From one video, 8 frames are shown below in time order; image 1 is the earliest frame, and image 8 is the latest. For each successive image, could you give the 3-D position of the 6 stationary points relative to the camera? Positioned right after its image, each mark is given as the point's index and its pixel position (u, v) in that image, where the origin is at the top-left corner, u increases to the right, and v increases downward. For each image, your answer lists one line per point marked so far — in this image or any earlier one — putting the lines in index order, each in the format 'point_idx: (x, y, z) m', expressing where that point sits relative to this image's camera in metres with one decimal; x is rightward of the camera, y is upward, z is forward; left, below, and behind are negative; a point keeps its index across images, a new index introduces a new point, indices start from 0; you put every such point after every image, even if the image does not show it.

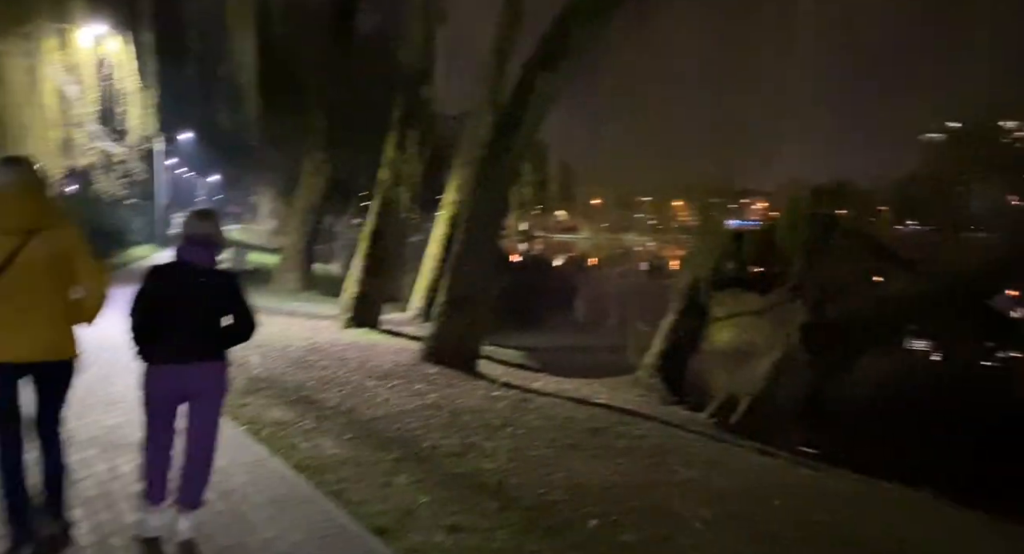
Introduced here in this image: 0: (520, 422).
0: (-0.1, -1.6, +10.6) m
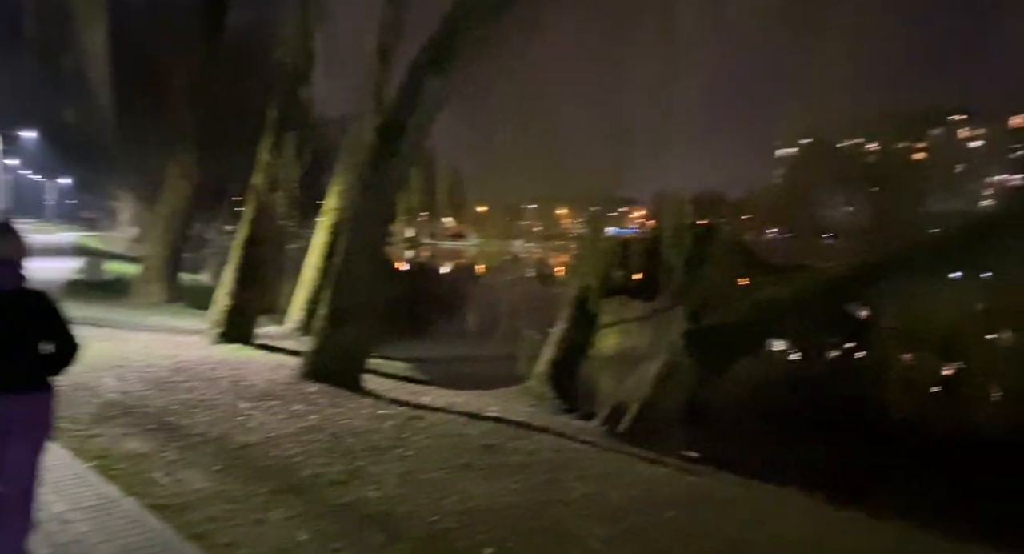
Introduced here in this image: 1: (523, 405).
0: (-0.9, -1.6, +8.3) m
1: (+0.1, -1.7, +11.8) m
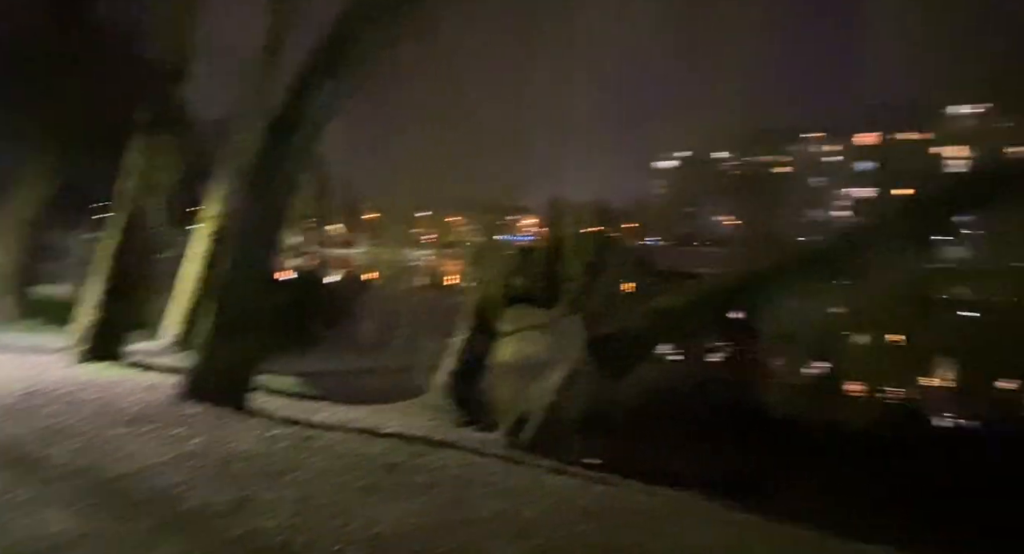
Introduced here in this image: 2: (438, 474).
0: (-1.8, -1.6, +7.8) m
1: (-1.2, -1.8, +11.4) m
2: (-0.6, -1.7, +7.7) m
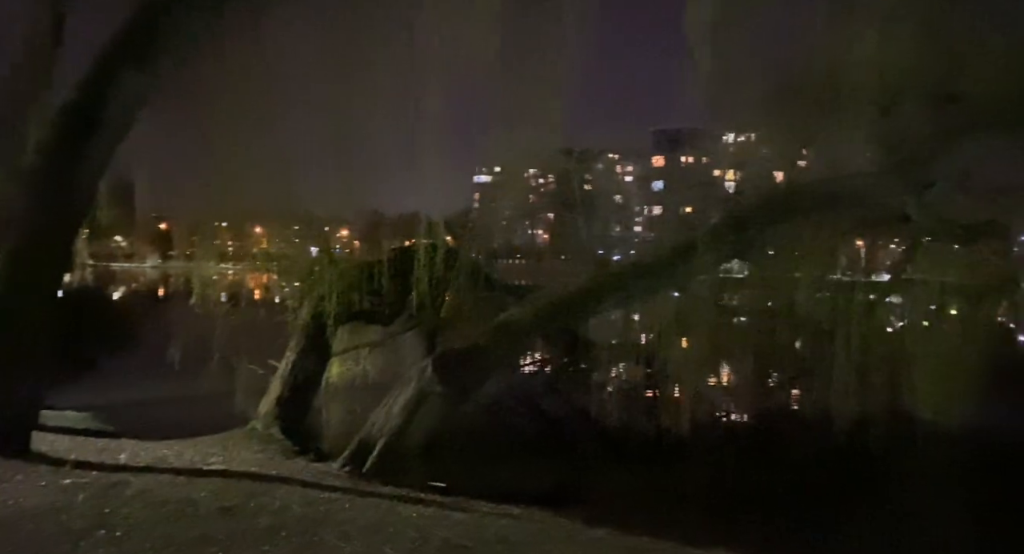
0: (-2.9, -1.7, +6.4) m
1: (-3.0, -2.0, +10.1) m
2: (-1.7, -1.8, +6.6) m
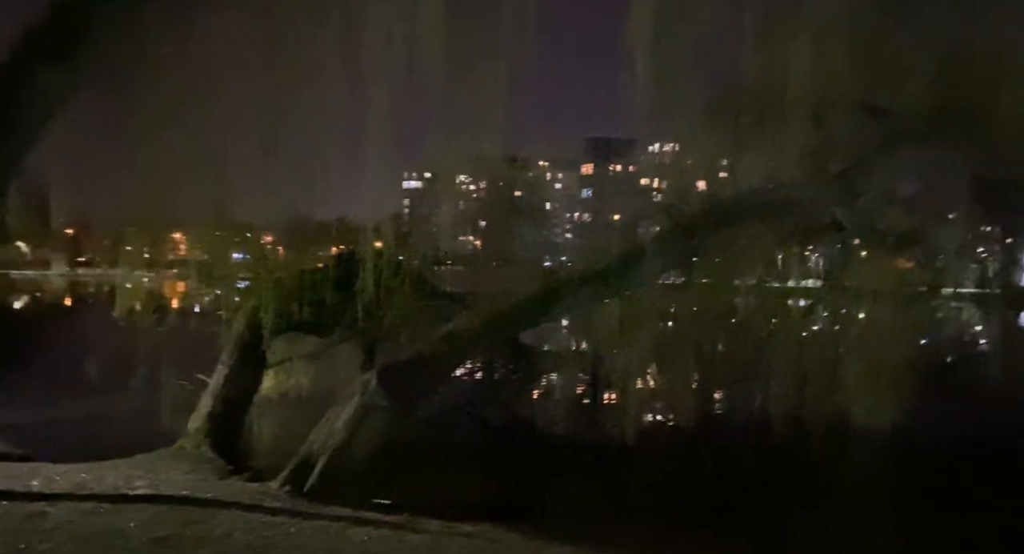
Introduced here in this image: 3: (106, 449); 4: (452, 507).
0: (-3.1, -1.8, +5.8) m
1: (-3.5, -2.1, +9.4) m
2: (-2.0, -1.8, +6.0) m
3: (-5.1, -2.2, +11.3) m
4: (-0.7, -2.5, +9.5) m
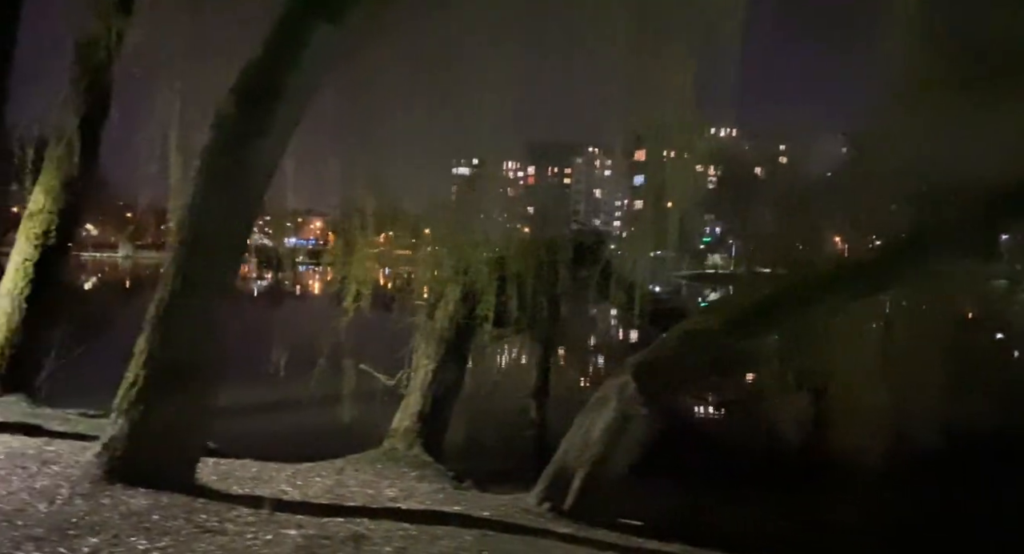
0: (-0.7, -1.8, +5.1) m
1: (-1.0, -2.0, +8.8) m
2: (+0.4, -1.8, +5.4) m
3: (-2.5, -2.1, +10.8) m
4: (+1.9, -2.5, +8.8) m
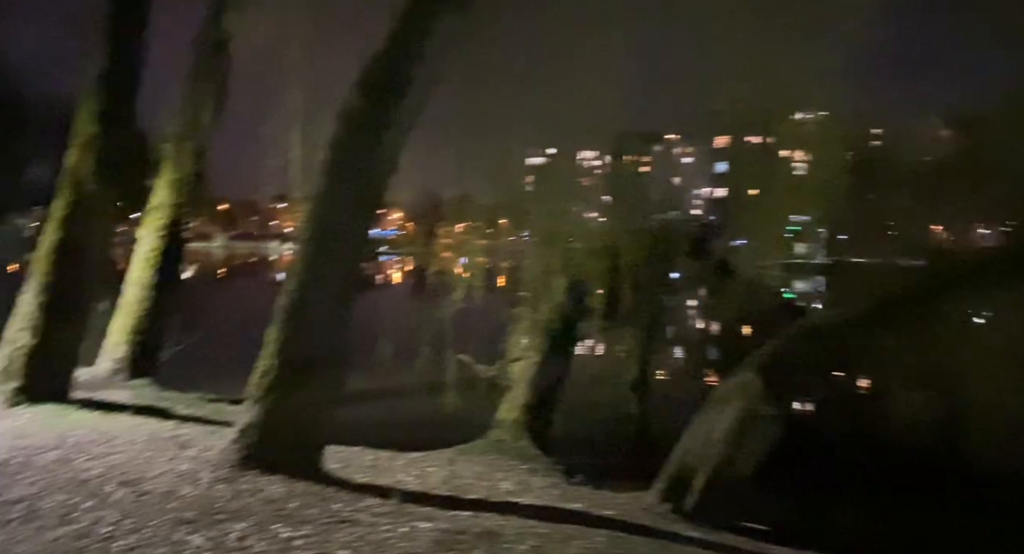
0: (+0.1, -1.8, +5.1) m
1: (+0.1, -1.9, +8.8) m
2: (+1.3, -1.8, +5.3) m
3: (-1.2, -2.0, +10.9) m
4: (+3.0, -2.5, +8.6) m
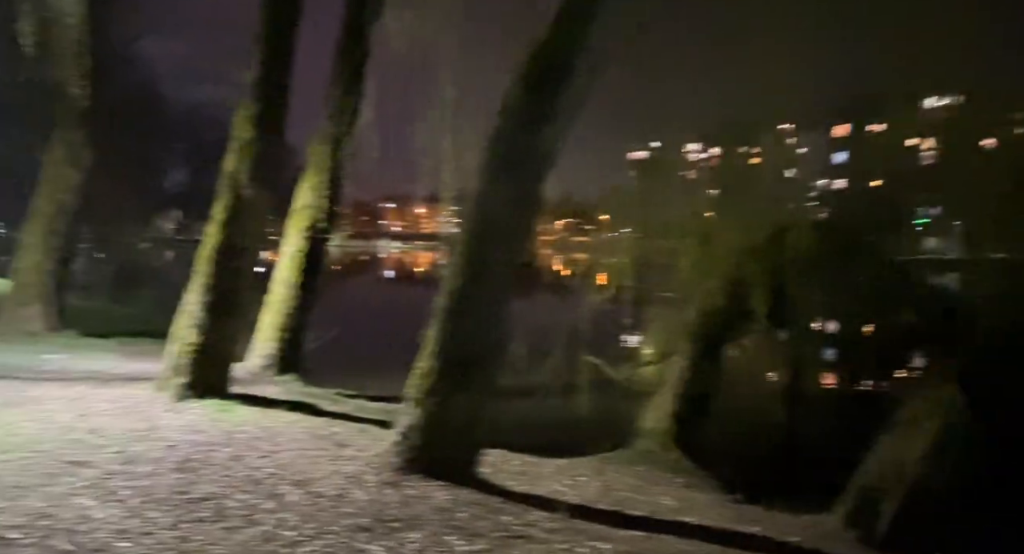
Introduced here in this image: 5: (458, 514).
0: (+1.2, -1.8, +4.7) m
1: (+1.6, -2.0, +8.4) m
2: (+2.3, -1.9, +4.8) m
3: (+0.5, -2.0, +10.6) m
4: (+4.4, -2.6, +7.9) m
5: (-0.4, -1.6, +5.9) m
